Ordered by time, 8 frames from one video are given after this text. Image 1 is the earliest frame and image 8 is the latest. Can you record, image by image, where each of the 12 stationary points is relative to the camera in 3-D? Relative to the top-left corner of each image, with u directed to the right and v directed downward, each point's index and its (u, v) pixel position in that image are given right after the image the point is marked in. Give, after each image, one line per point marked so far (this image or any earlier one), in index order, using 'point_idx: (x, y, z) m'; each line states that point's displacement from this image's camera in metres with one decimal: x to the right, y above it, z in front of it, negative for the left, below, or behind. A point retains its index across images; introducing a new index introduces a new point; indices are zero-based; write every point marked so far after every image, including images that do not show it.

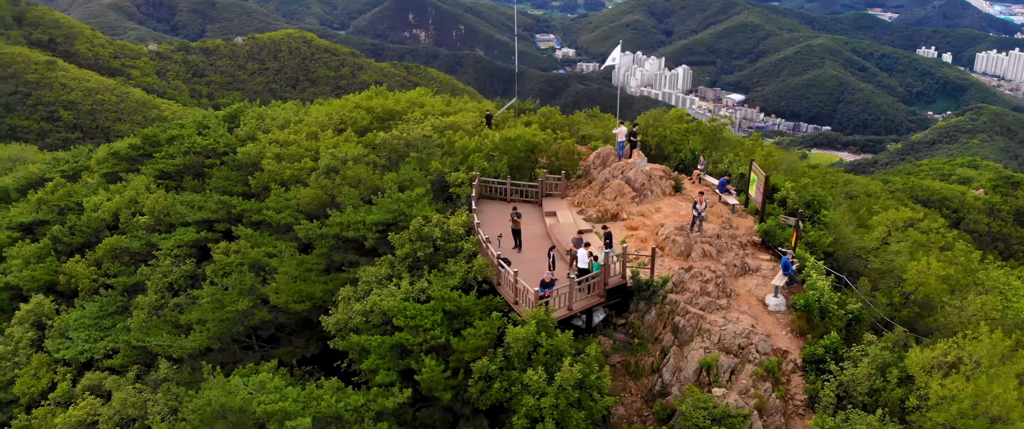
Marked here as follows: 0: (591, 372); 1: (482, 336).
0: (+1.4, -2.8, +17.0) m
1: (-0.4, -2.2, +17.2) m
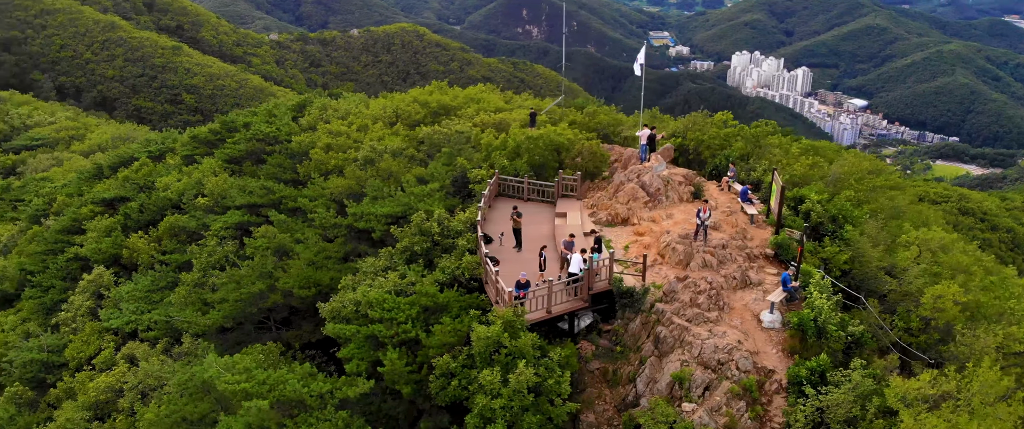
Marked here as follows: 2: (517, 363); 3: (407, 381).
0: (+0.7, -2.9, +16.8) m
1: (-1.0, -2.2, +17.3) m
2: (+0.1, -2.6, +16.6) m
3: (-1.8, -2.9, +17.0) m
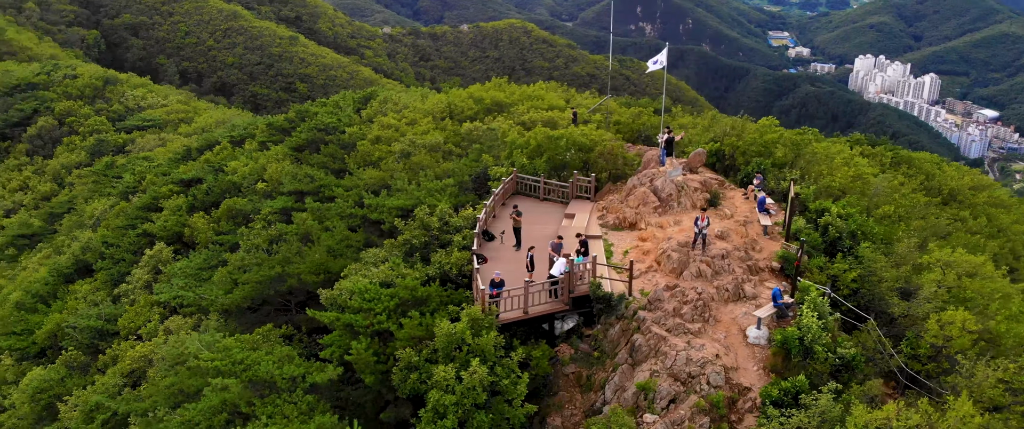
0: (0.0, -2.9, +16.8) m
1: (-1.6, -2.1, +17.6) m
2: (-0.7, -2.5, +16.6) m
3: (-2.5, -2.8, +17.3) m
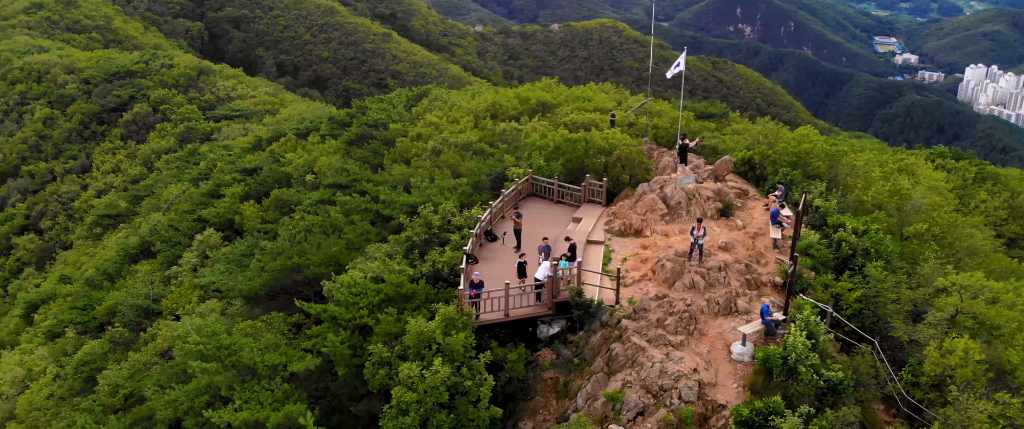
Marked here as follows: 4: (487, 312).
0: (-0.6, -2.9, +16.8) m
1: (-2.1, -2.0, +17.7) m
2: (-1.3, -2.5, +16.7) m
3: (-3.1, -2.7, +17.6) m
4: (-0.5, -1.9, +18.5) m
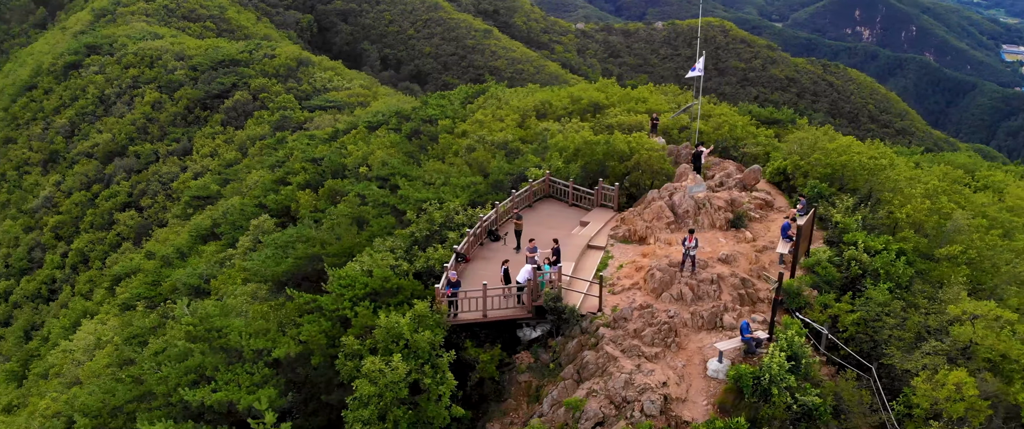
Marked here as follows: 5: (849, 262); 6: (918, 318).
0: (-1.3, -2.9, +16.9) m
1: (-2.6, -2.0, +18.0) m
2: (-1.9, -2.5, +16.9) m
3: (-3.6, -2.6, +18.0) m
4: (-0.9, -1.9, +18.5) m
5: (+7.0, -1.0, +20.0) m
6: (+7.9, -2.0, +18.6) m
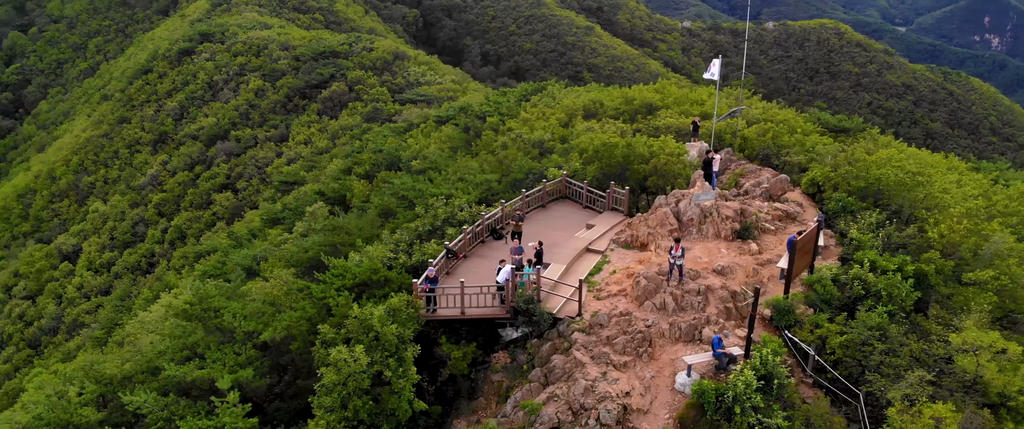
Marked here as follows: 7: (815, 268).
0: (-2.0, -2.8, +17.1) m
1: (-3.0, -1.8, +18.3) m
2: (-2.6, -2.4, +17.2) m
3: (-4.1, -2.4, +18.5) m
4: (-1.3, -1.8, +18.6) m
5: (+6.8, -1.3, +19.0) m
6: (+7.4, -2.4, +17.6) m
7: (+6.1, -1.1, +19.4) m
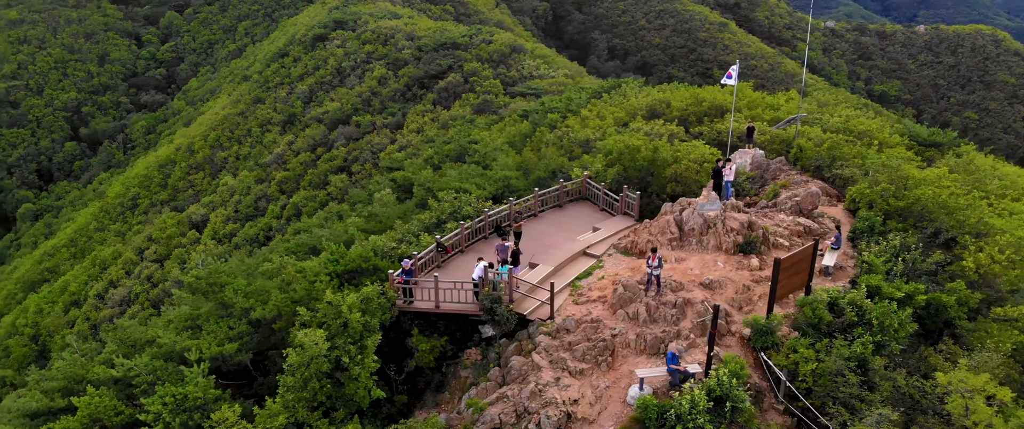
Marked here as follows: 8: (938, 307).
0: (-2.7, -2.6, +17.5) m
1: (-3.5, -1.6, +18.9) m
2: (-3.3, -2.2, +17.6) m
3: (-4.5, -2.1, +19.2) m
4: (-1.8, -1.7, +18.8) m
5: (+6.3, -1.7, +17.8) m
6: (+6.6, -2.8, +16.3) m
7: (+5.7, -1.4, +18.4) m
8: (+8.4, -1.8, +19.0) m
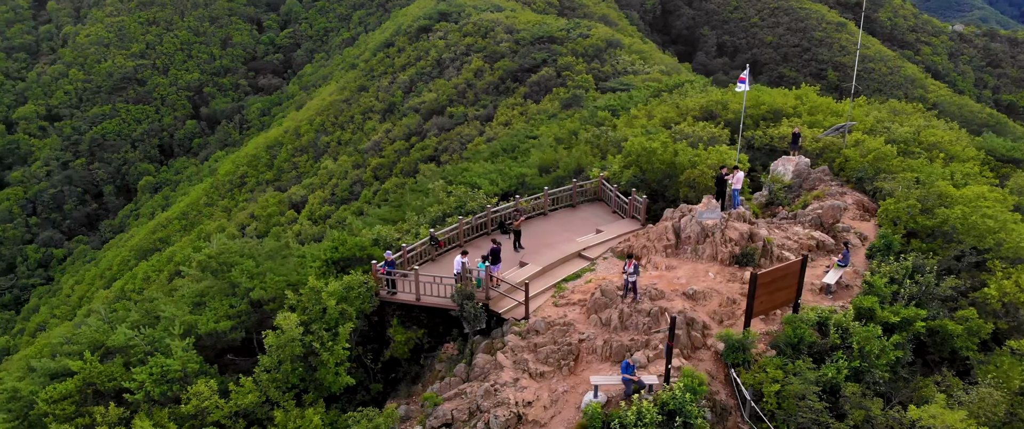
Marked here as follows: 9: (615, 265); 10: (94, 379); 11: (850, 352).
0: (-3.3, -2.4, +17.8) m
1: (-3.8, -1.3, +19.3) m
2: (-3.8, -1.9, +18.0) m
3: (-4.8, -1.8, +19.8) m
4: (-2.1, -1.5, +19.0) m
5: (+5.7, -2.0, +16.9) m
6: (+5.7, -3.1, +15.4) m
7: (+5.3, -1.7, +17.5) m
8: (+8.0, -2.2, +17.7) m
9: (+2.1, -1.0, +19.6) m
10: (-8.1, -3.2, +18.6) m
11: (+5.8, -2.3, +16.4) m
